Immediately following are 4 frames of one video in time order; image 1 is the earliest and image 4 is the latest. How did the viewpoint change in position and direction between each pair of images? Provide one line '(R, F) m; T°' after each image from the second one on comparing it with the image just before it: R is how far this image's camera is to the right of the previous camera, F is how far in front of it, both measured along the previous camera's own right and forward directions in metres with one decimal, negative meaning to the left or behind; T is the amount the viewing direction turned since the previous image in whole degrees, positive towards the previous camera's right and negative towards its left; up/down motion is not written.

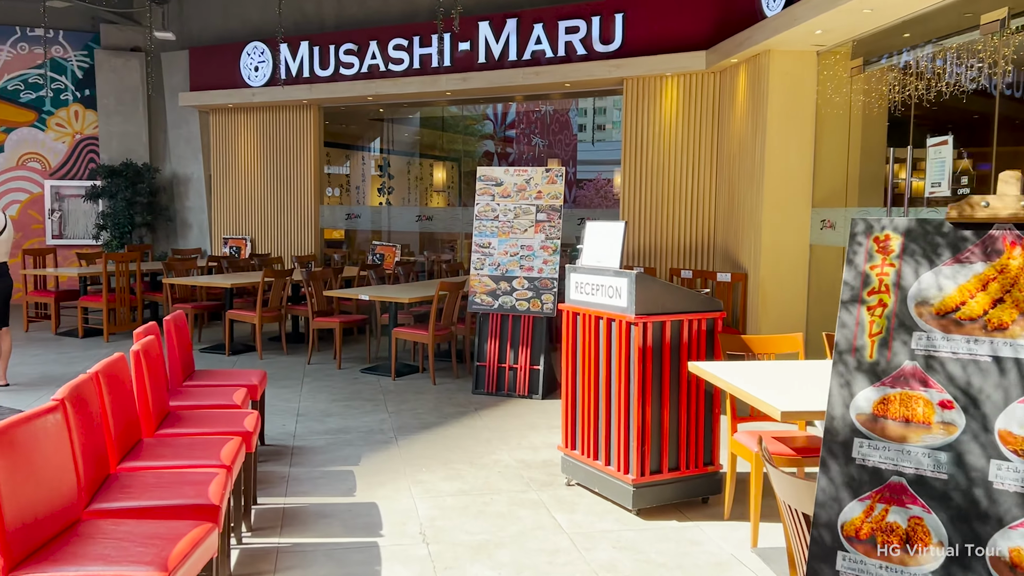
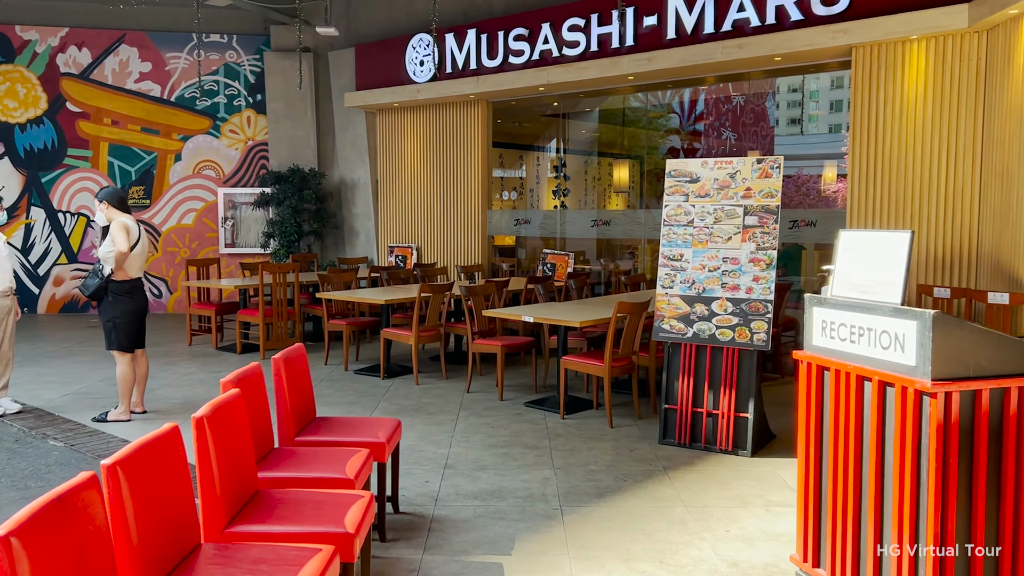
(-0.1, +1.3) m; -12°
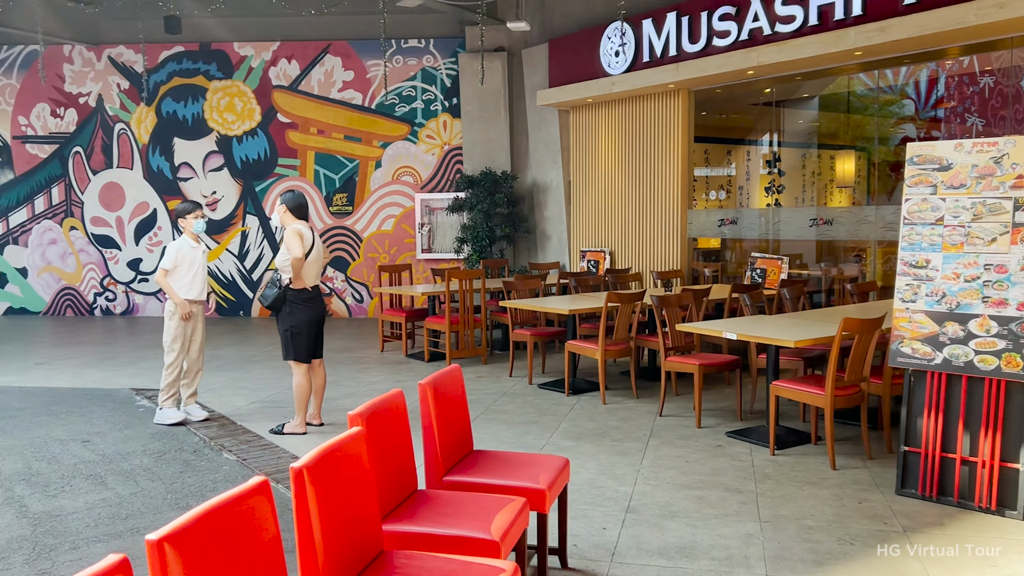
(+0.1, +0.7) m; -14°
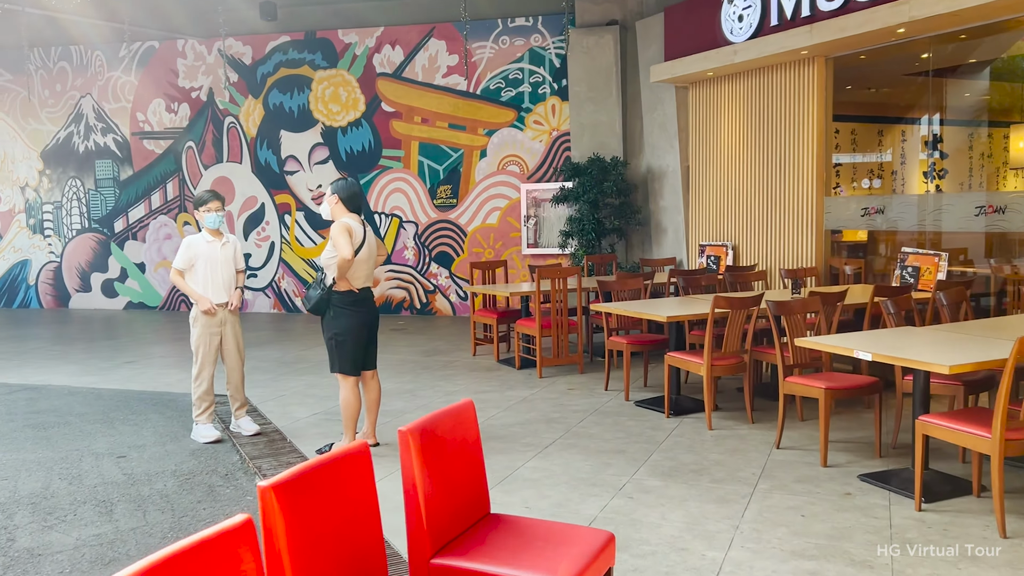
(+0.4, +1.0) m; -9°
